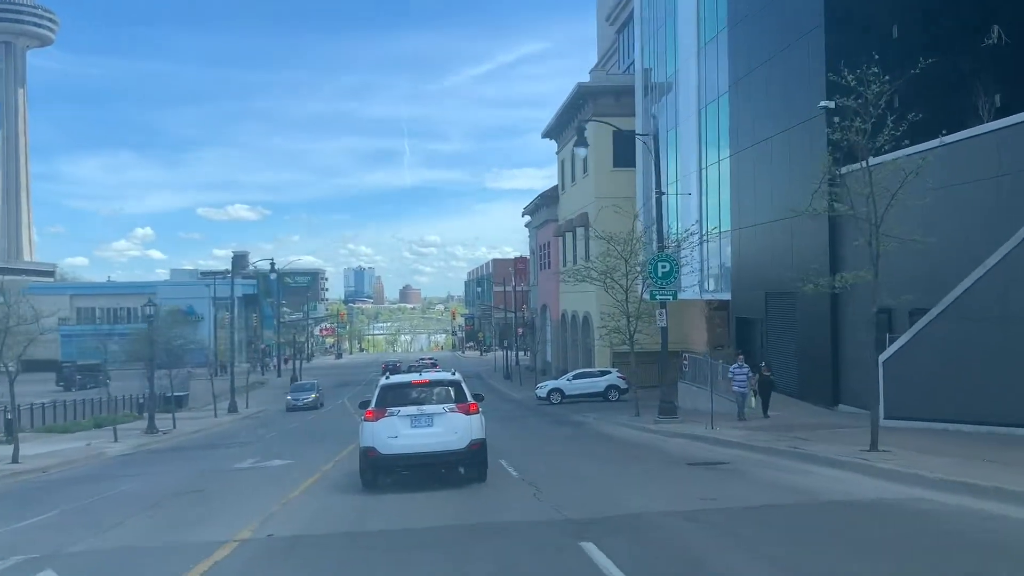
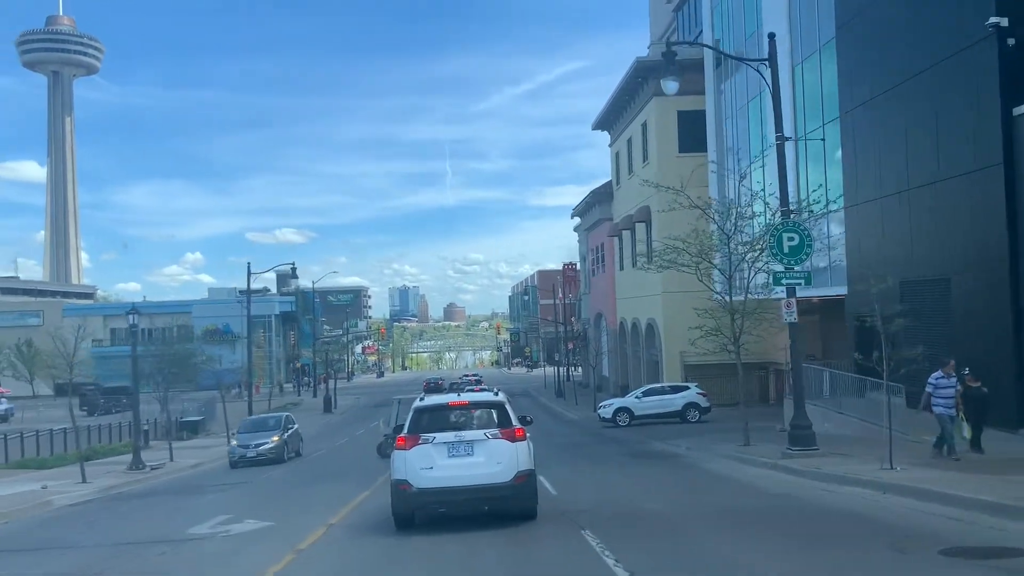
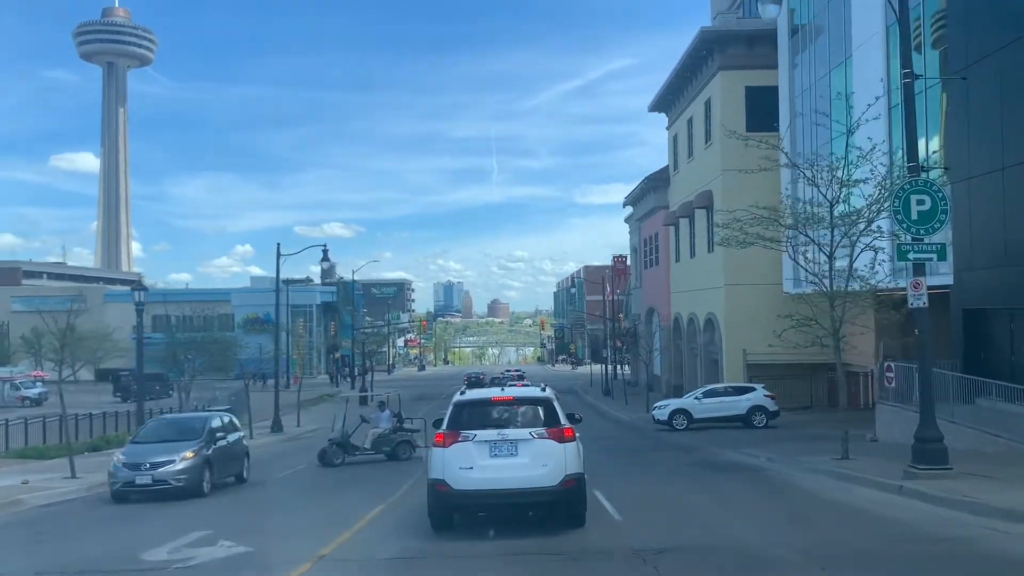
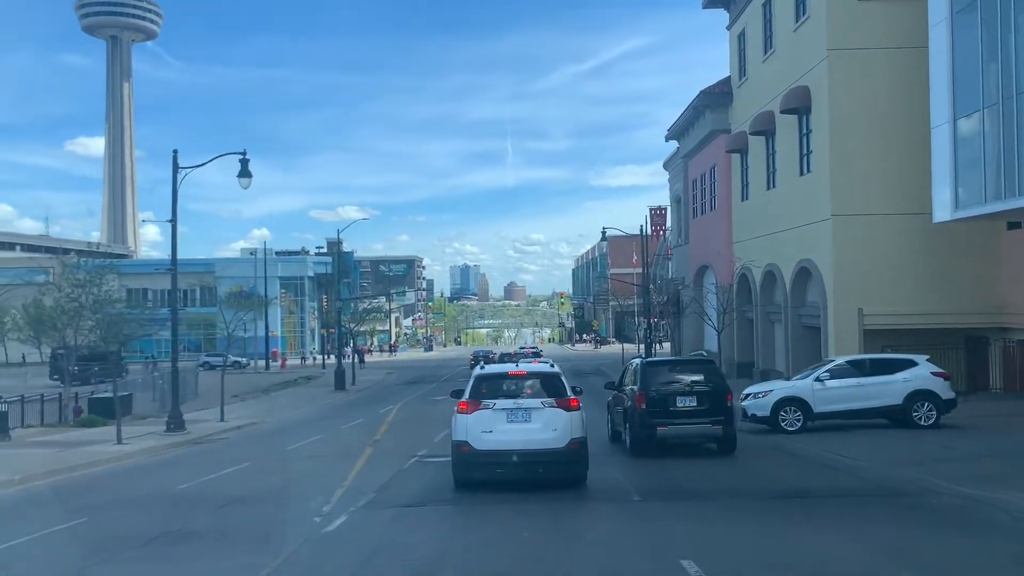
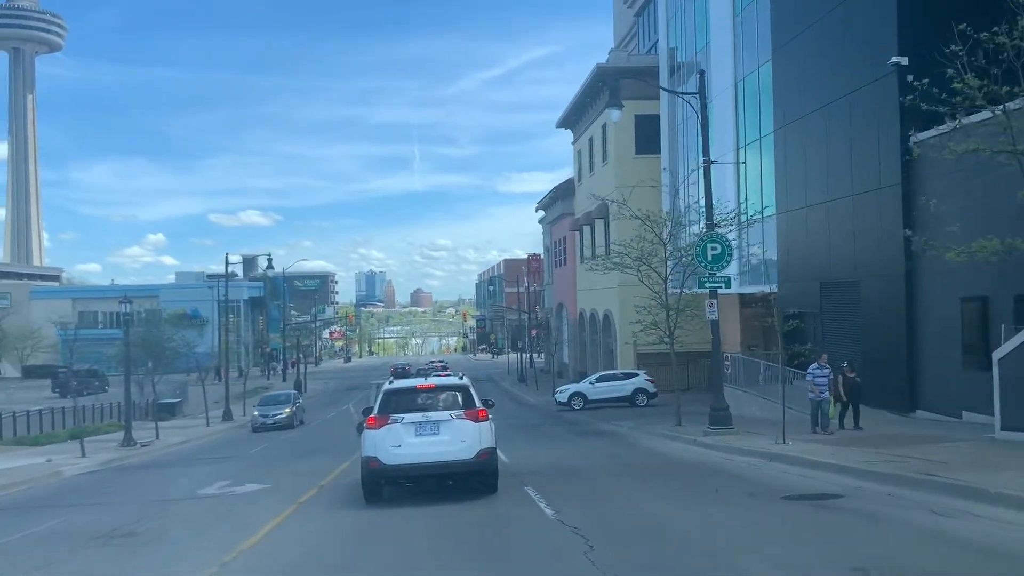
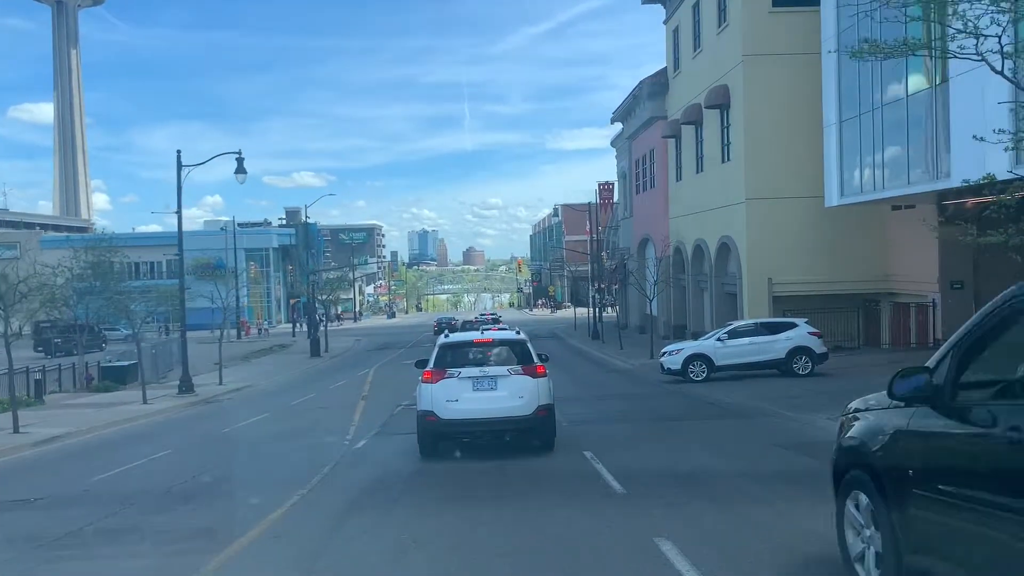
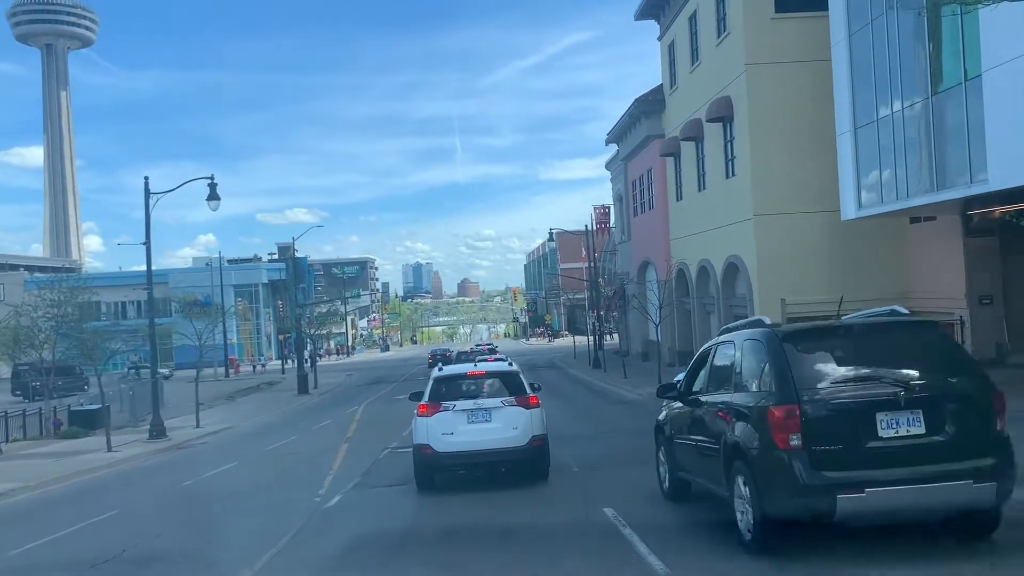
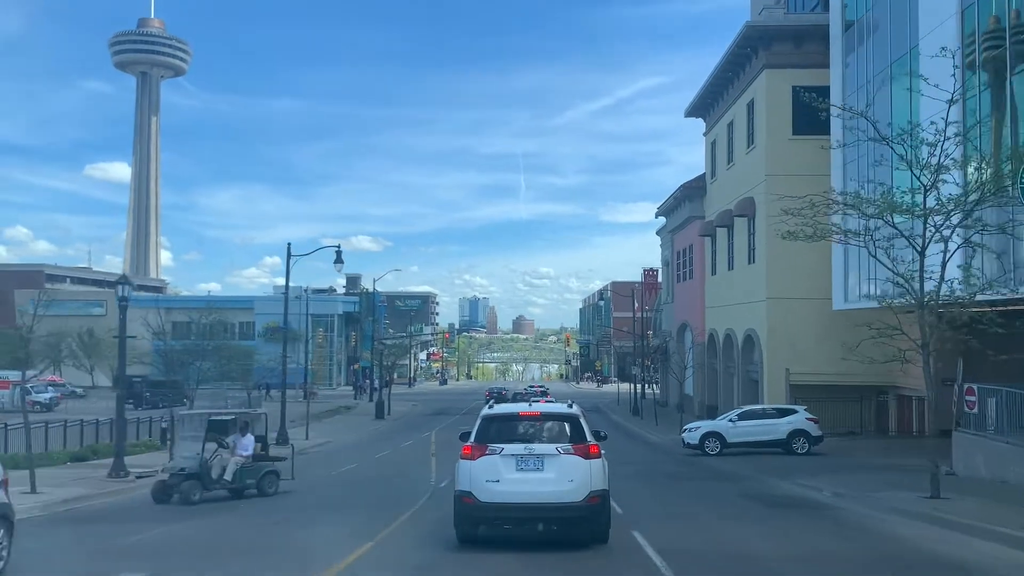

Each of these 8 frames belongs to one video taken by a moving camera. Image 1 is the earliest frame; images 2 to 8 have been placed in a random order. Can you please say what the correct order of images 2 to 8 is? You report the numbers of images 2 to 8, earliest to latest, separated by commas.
5, 2, 3, 8, 6, 7, 4
